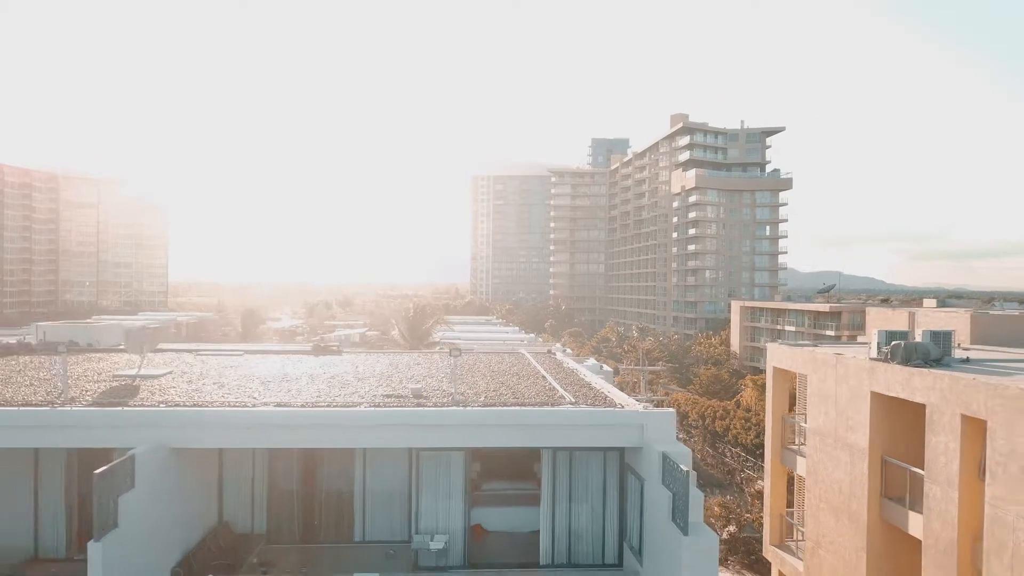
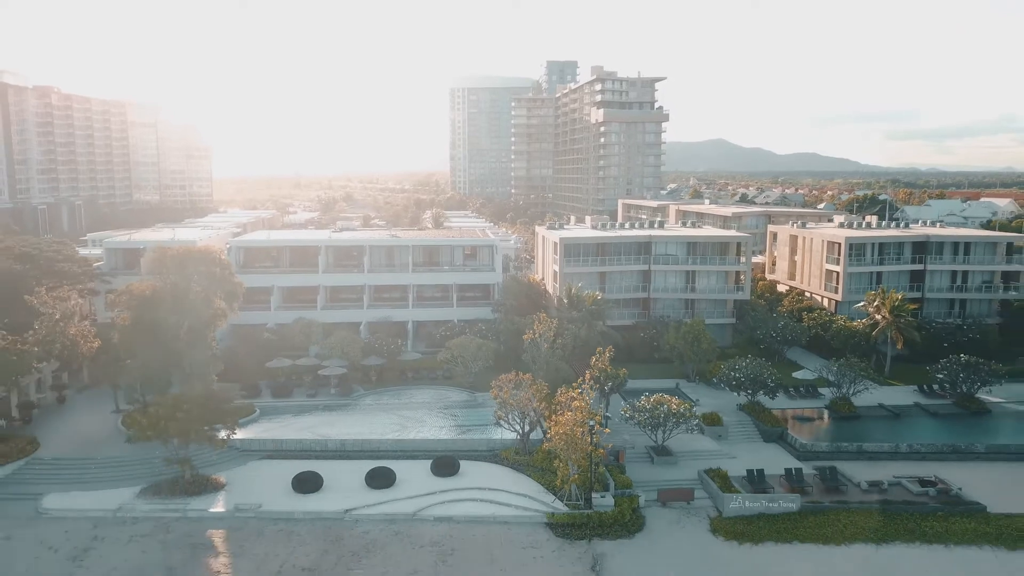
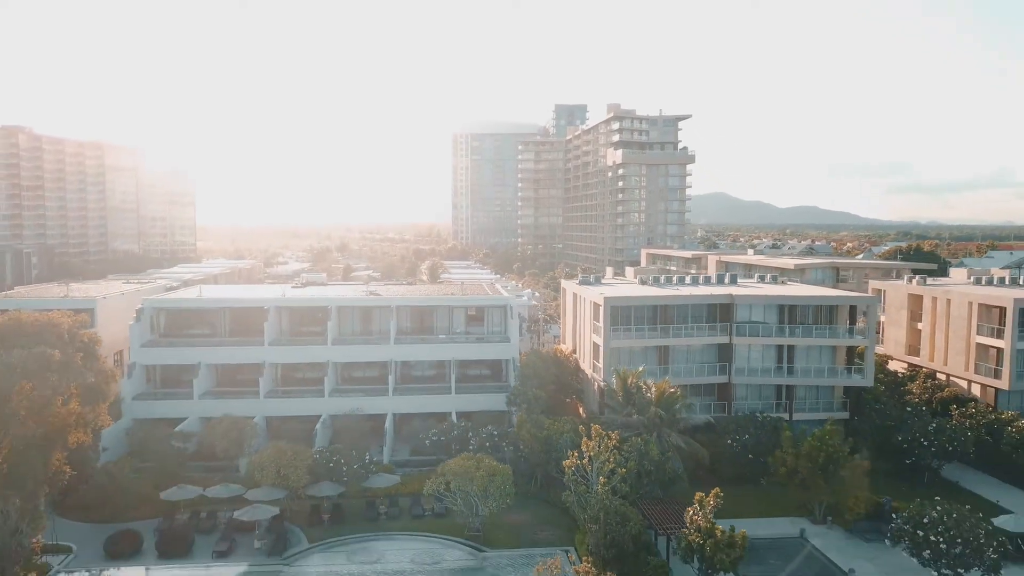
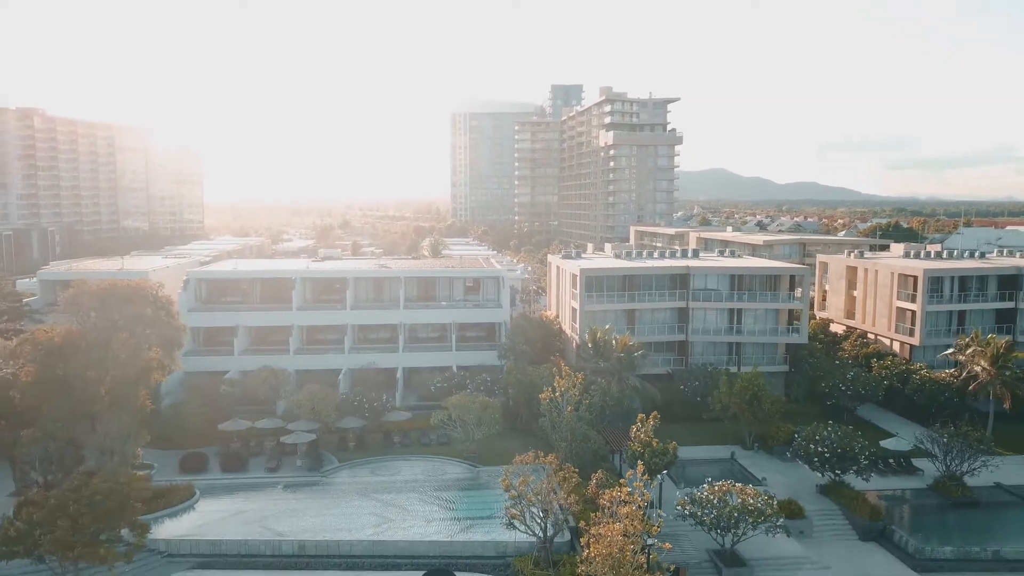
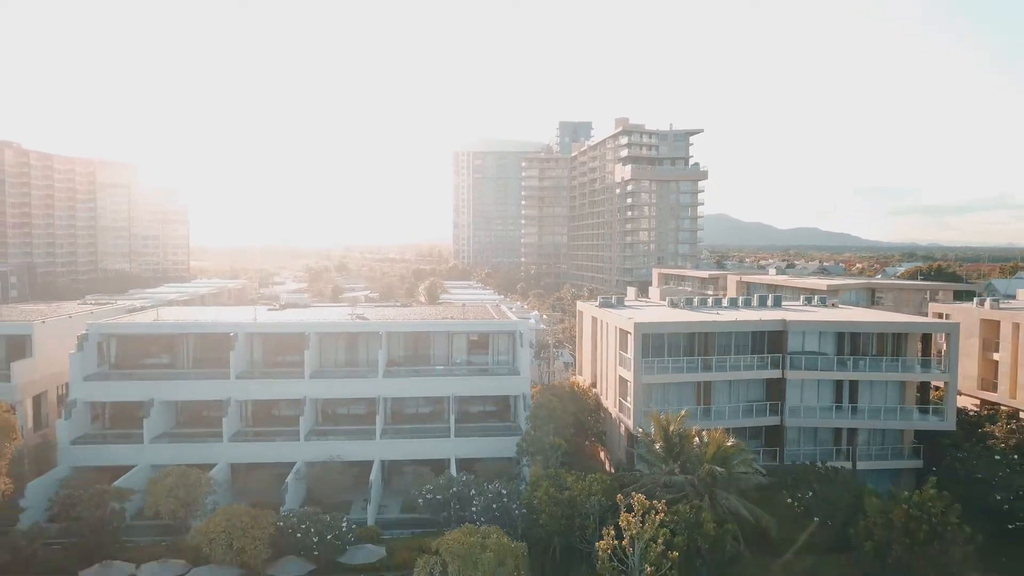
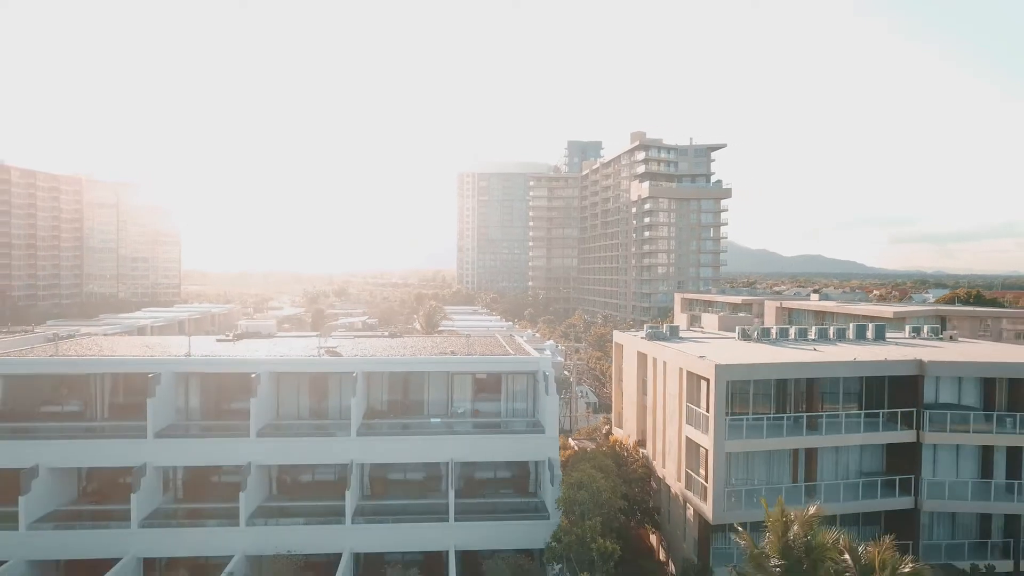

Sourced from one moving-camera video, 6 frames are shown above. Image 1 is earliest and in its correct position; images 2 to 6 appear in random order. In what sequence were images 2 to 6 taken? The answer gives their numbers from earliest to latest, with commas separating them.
6, 5, 3, 4, 2
